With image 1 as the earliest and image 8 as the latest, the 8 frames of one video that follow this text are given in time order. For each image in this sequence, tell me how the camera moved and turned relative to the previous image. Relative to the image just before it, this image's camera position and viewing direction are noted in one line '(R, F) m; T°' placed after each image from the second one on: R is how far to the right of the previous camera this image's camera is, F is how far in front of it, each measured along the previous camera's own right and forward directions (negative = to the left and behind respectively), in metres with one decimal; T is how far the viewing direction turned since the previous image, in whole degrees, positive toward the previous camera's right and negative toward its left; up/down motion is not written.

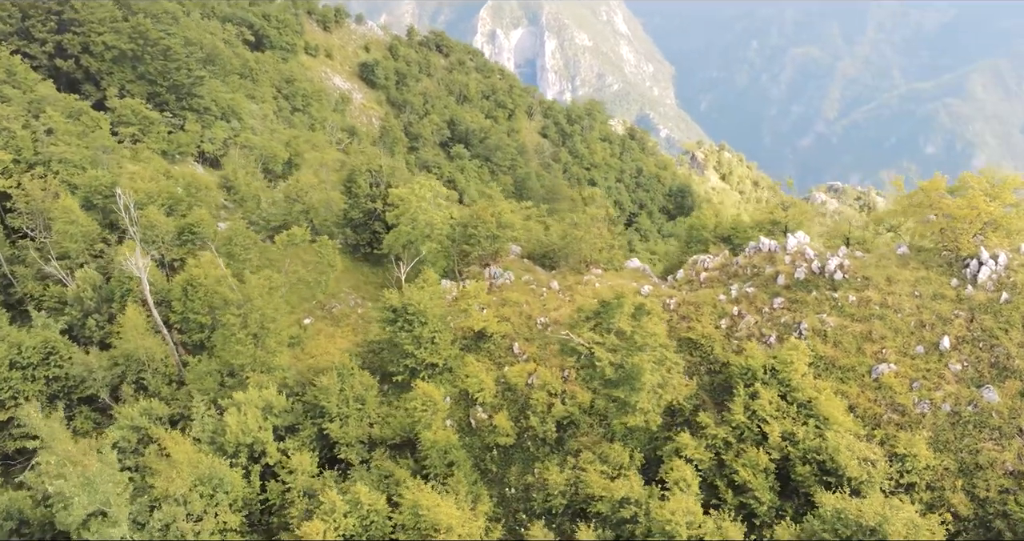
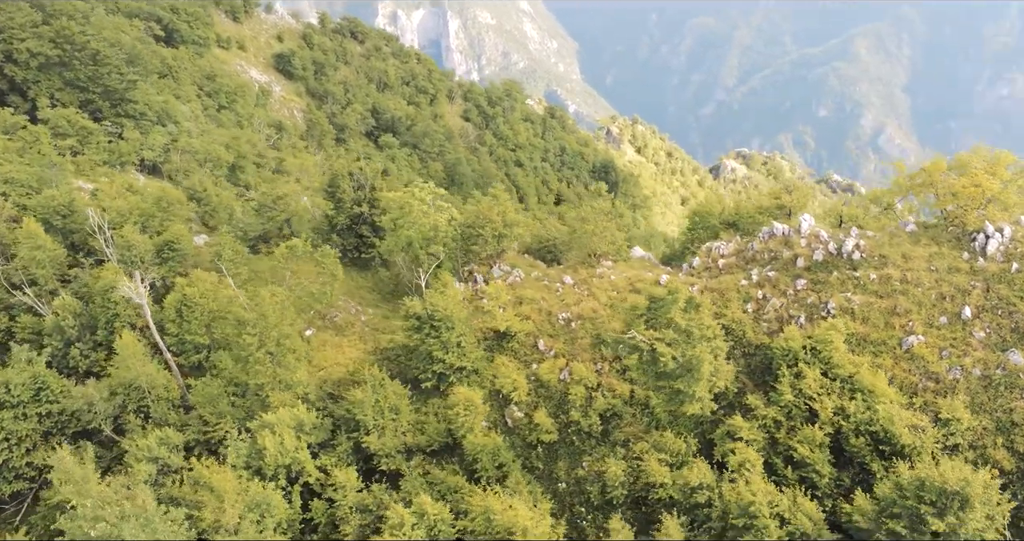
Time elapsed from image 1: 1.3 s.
(-4.9, -0.2) m; +6°
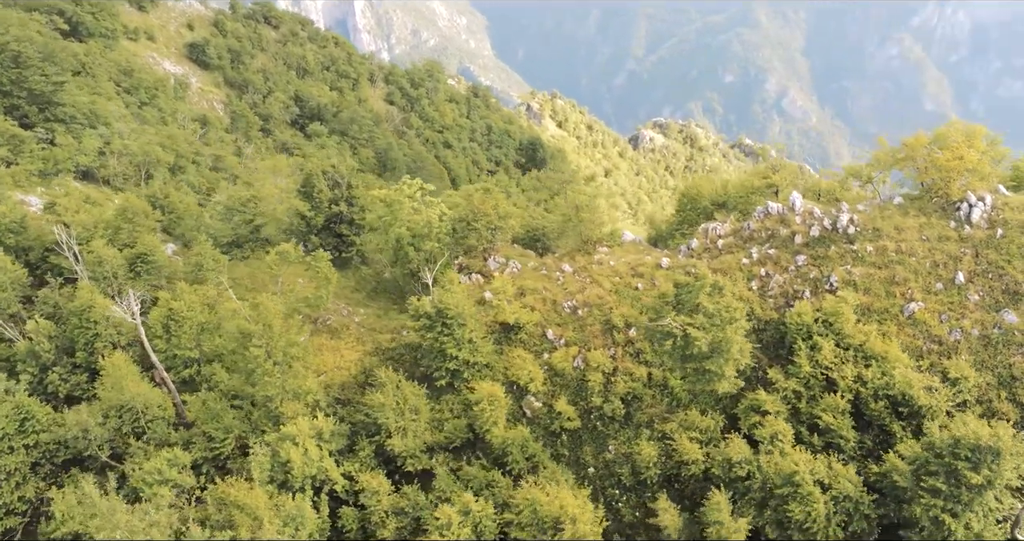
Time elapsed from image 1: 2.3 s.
(-4.0, -0.2) m; +6°
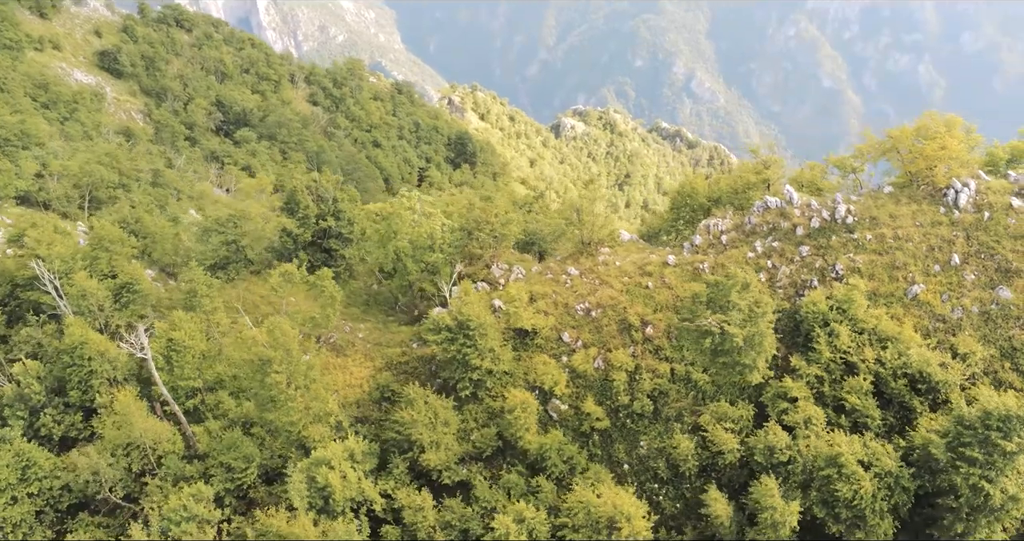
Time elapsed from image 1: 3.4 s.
(-4.4, -0.3) m; +6°
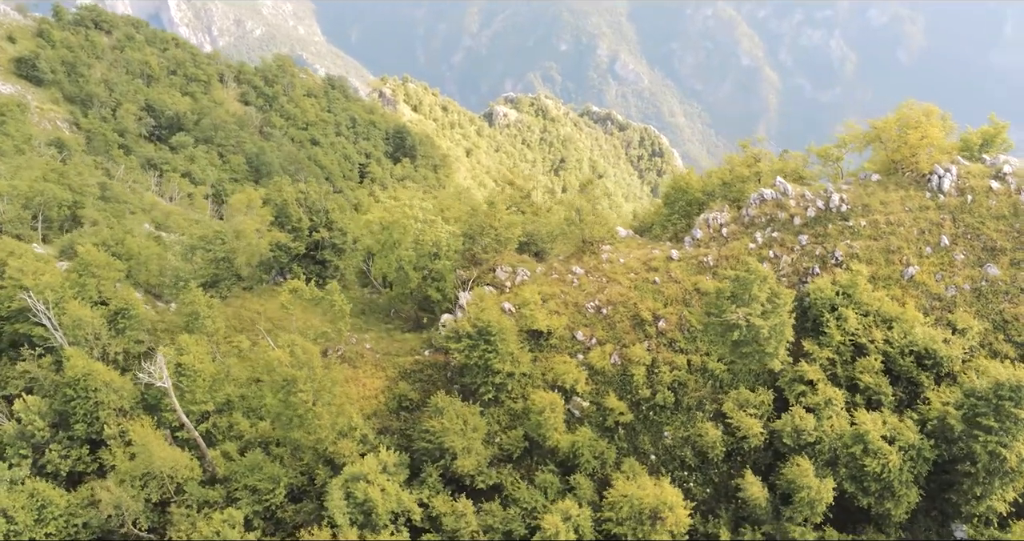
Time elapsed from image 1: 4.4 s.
(-3.9, -0.6) m; +5°
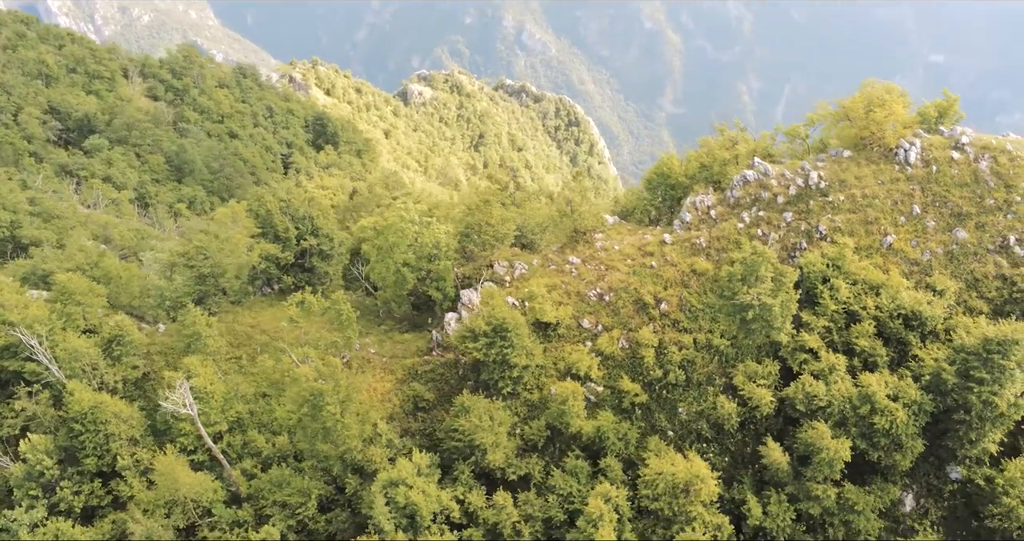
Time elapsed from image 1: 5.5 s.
(-4.4, -0.9) m; +6°
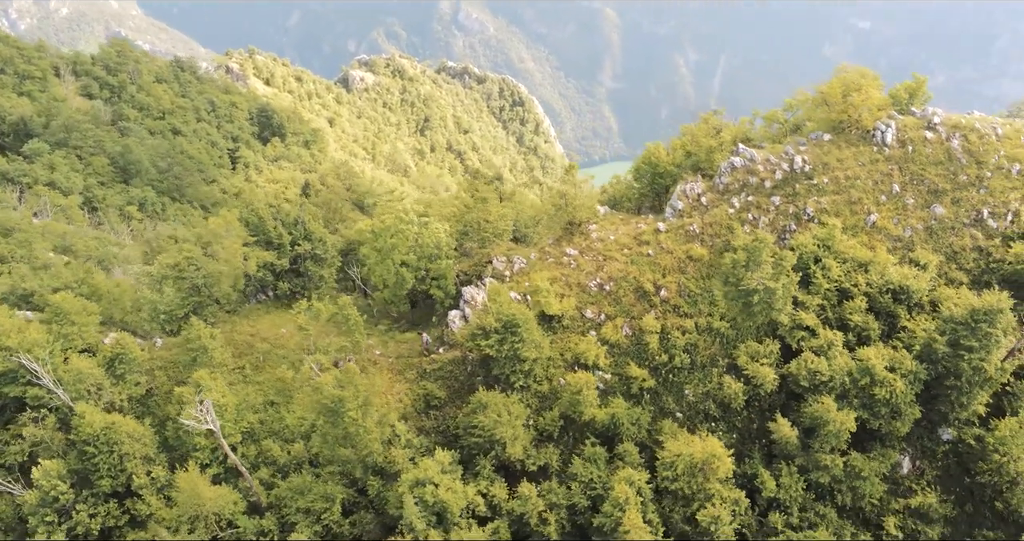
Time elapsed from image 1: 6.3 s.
(-2.9, -0.8) m; +4°
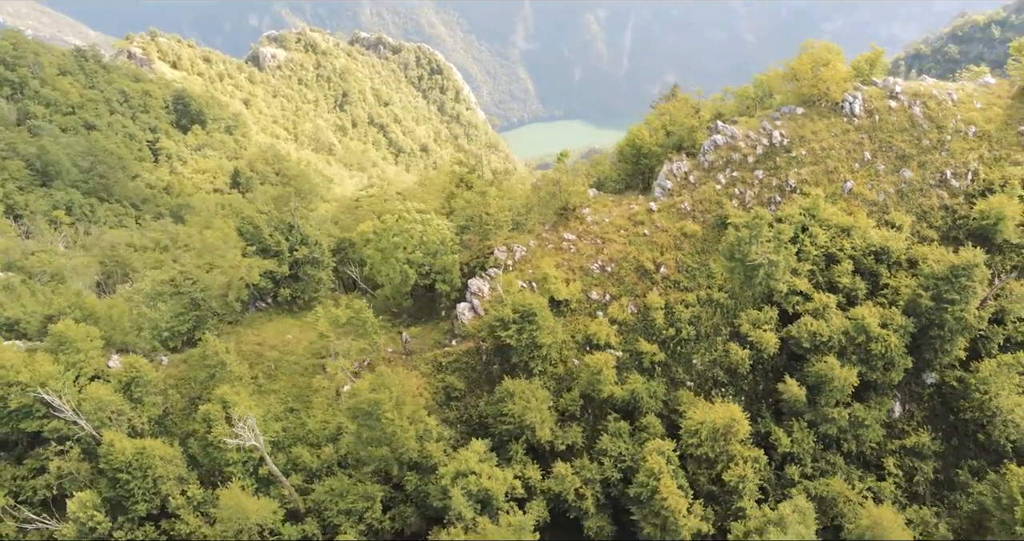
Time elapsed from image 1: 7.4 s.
(-4.5, -1.2) m; +5°
